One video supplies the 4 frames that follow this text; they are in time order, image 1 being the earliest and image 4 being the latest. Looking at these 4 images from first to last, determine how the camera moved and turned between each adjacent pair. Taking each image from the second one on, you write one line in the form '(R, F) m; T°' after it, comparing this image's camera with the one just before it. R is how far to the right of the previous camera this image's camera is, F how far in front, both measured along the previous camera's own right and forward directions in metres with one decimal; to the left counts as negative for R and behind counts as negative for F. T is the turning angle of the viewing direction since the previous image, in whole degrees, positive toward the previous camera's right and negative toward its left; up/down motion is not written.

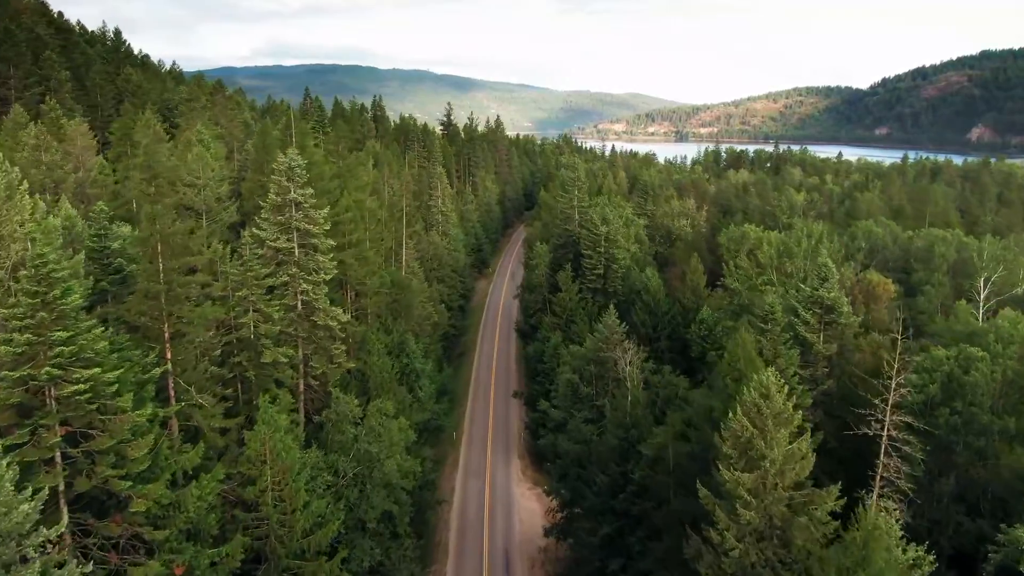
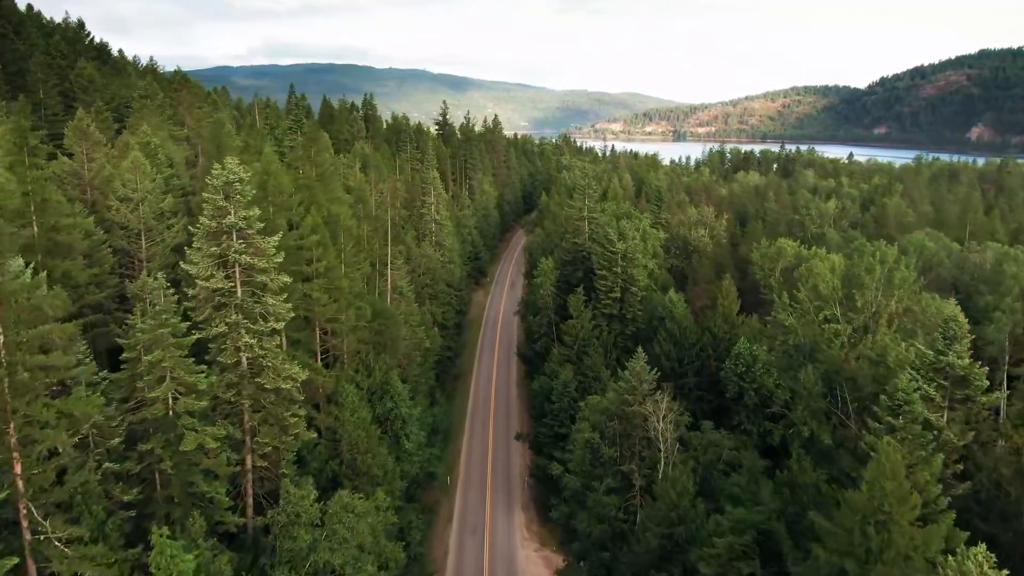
(-0.5, +8.5) m; 0°
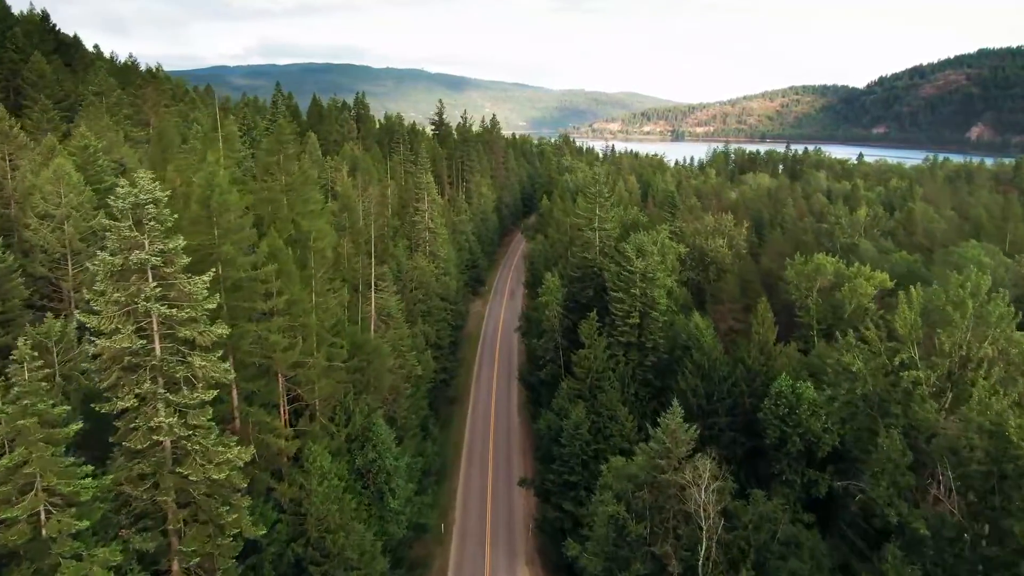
(-0.4, +7.0) m; 0°
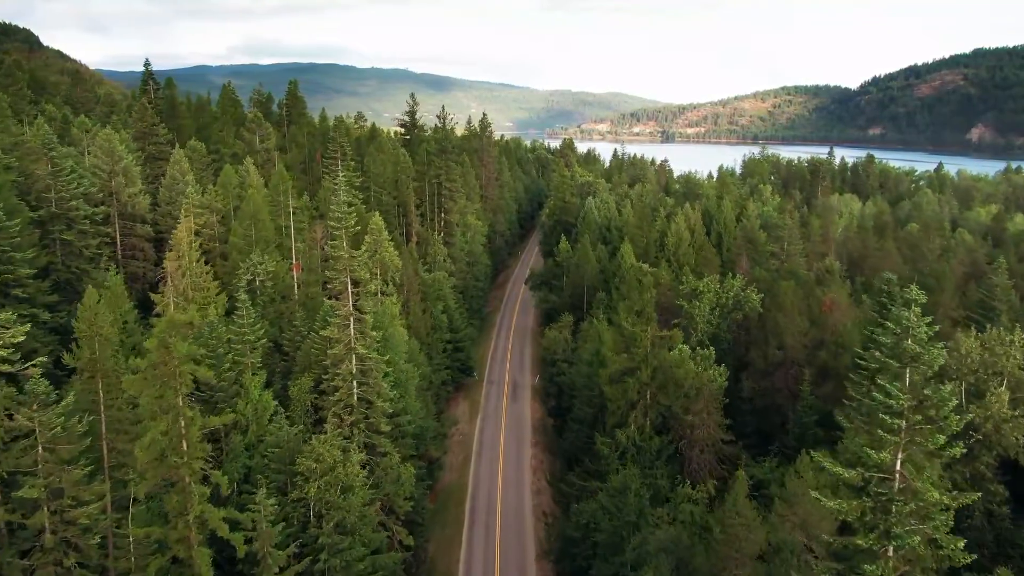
(-1.9, +42.5) m; +1°
